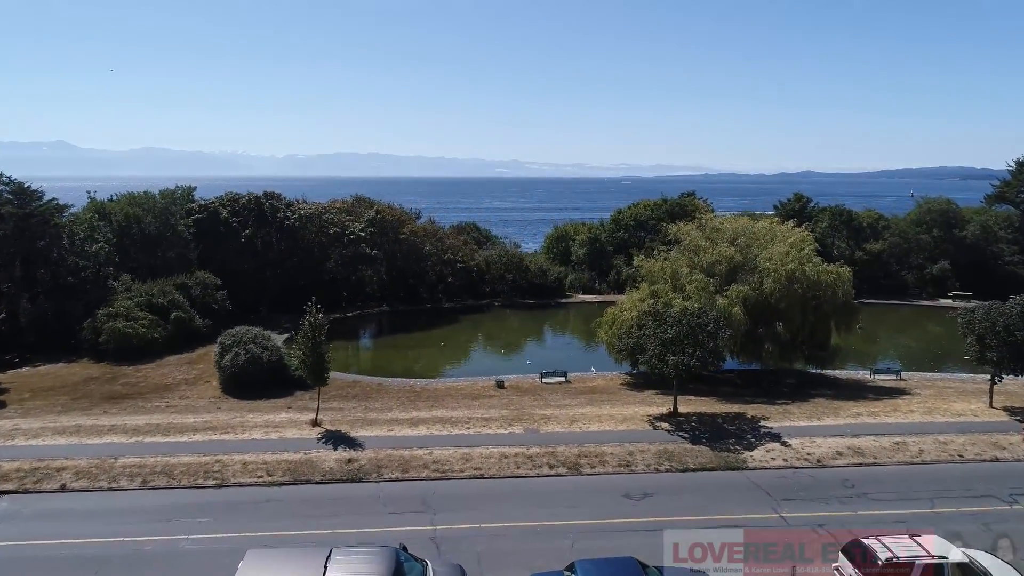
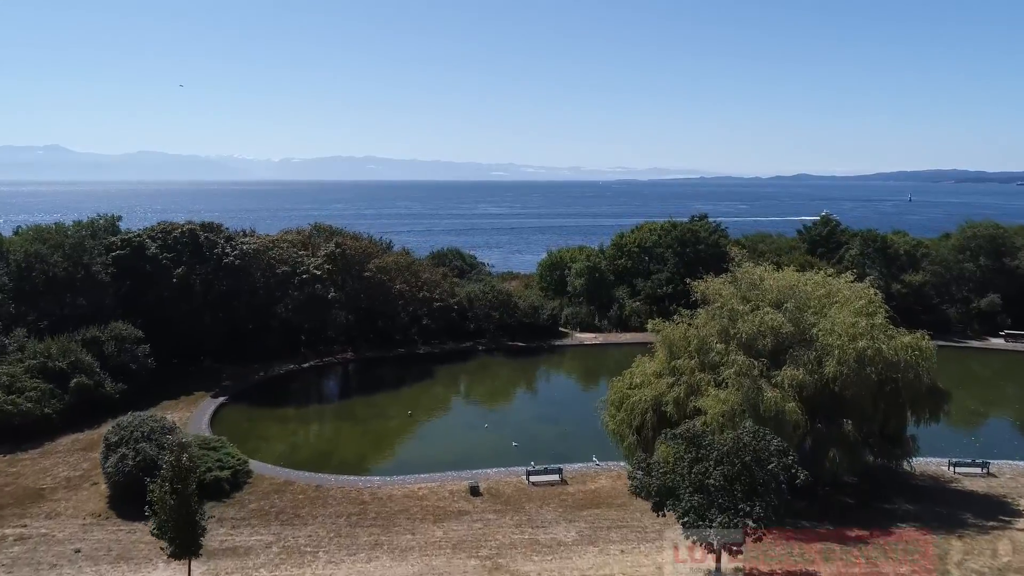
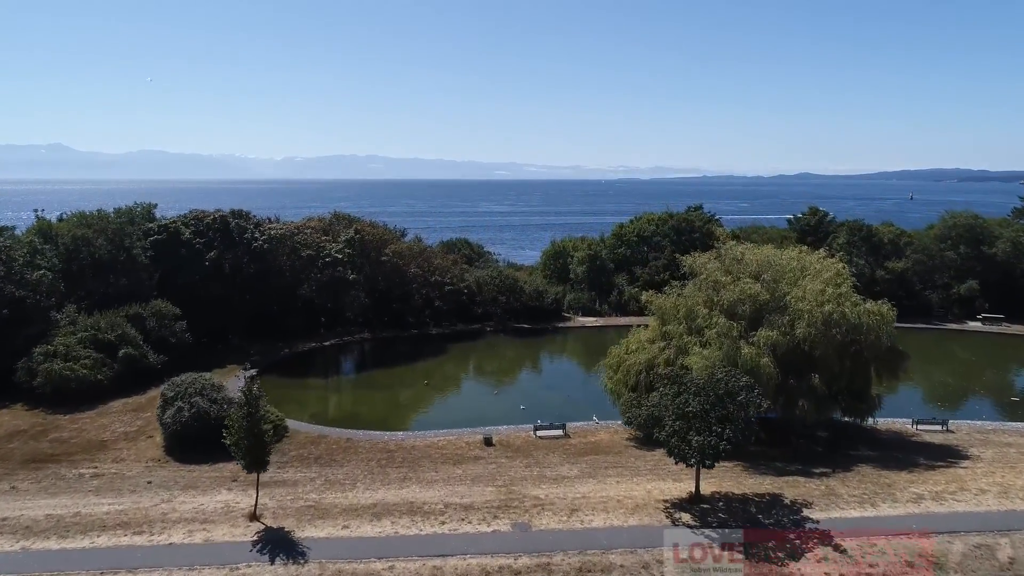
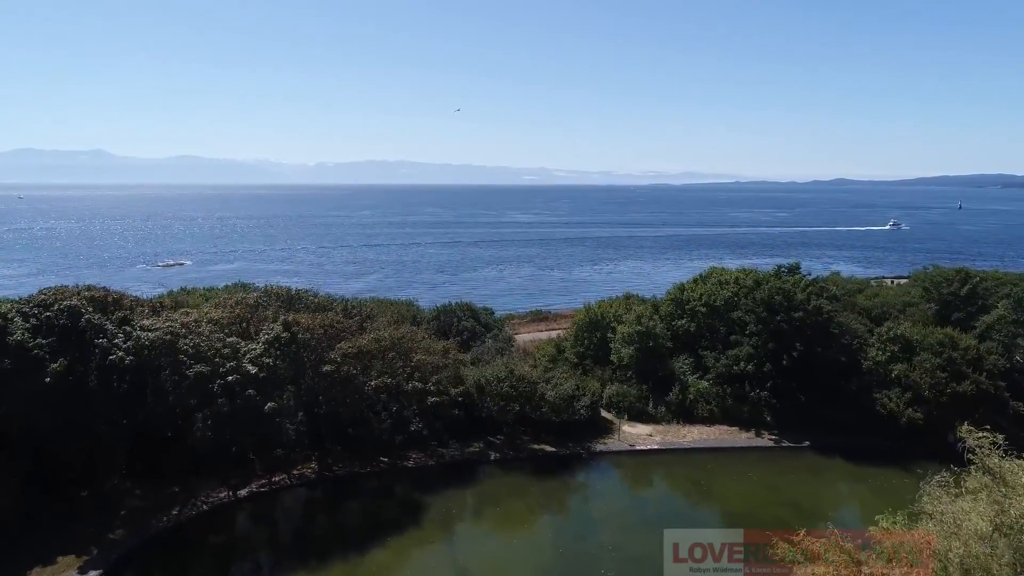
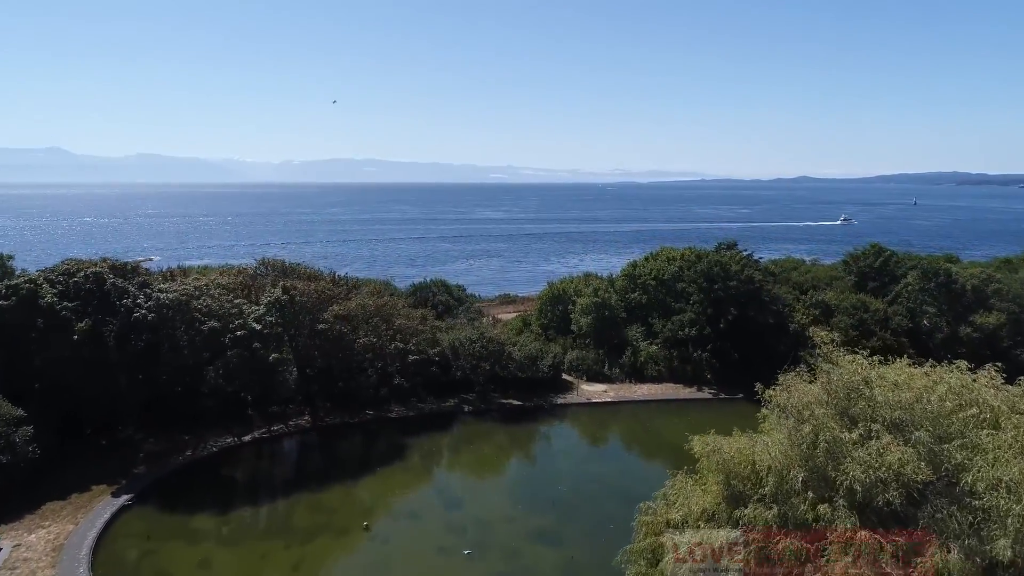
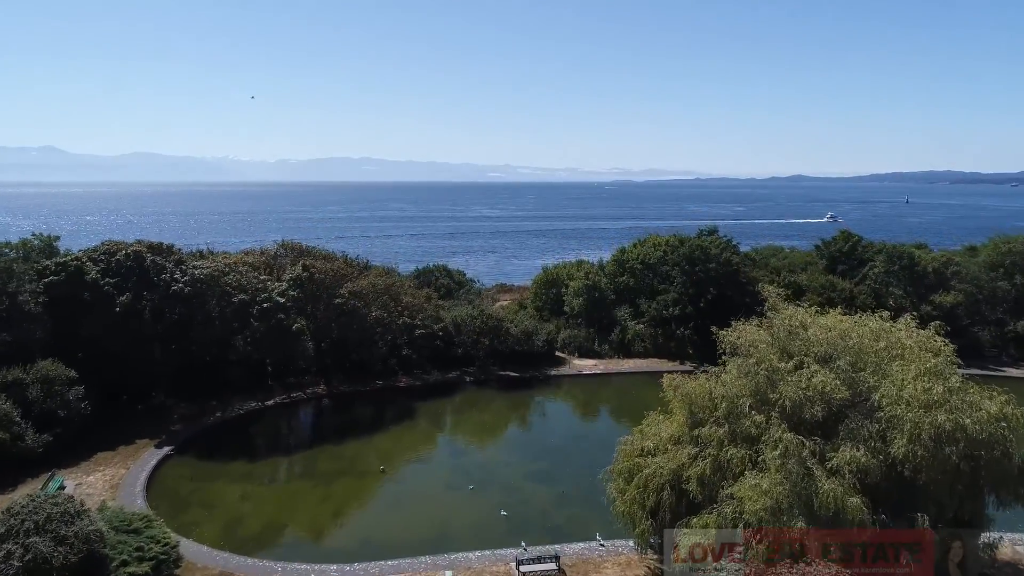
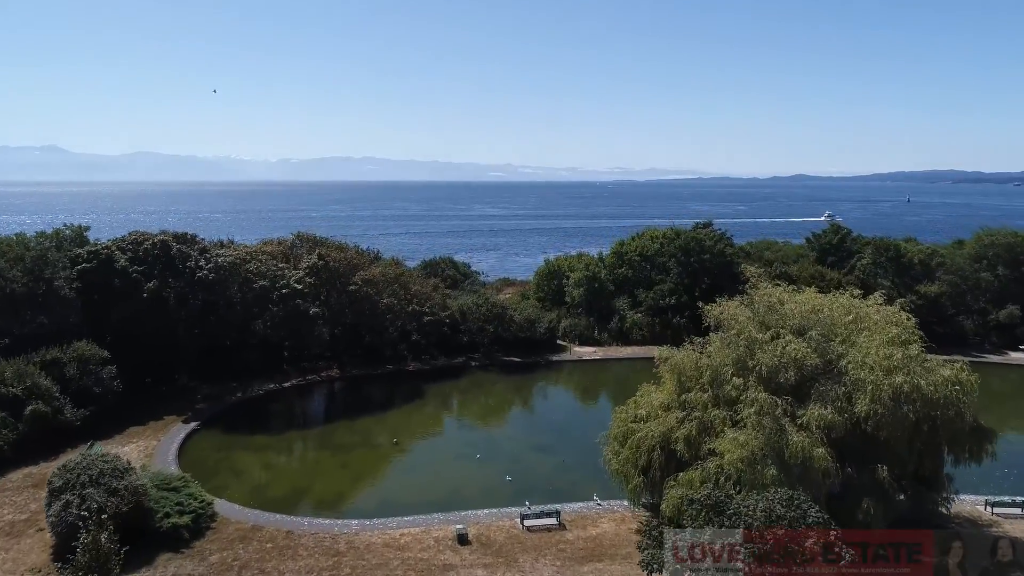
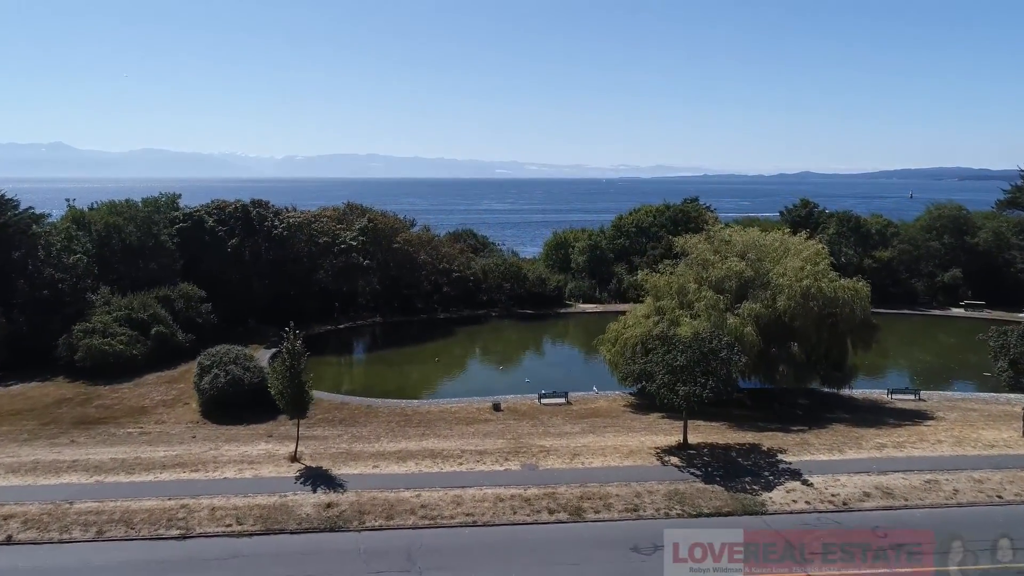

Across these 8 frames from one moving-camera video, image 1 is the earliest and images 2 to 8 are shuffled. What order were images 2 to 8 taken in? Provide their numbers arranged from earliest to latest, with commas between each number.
8, 3, 2, 7, 6, 5, 4
